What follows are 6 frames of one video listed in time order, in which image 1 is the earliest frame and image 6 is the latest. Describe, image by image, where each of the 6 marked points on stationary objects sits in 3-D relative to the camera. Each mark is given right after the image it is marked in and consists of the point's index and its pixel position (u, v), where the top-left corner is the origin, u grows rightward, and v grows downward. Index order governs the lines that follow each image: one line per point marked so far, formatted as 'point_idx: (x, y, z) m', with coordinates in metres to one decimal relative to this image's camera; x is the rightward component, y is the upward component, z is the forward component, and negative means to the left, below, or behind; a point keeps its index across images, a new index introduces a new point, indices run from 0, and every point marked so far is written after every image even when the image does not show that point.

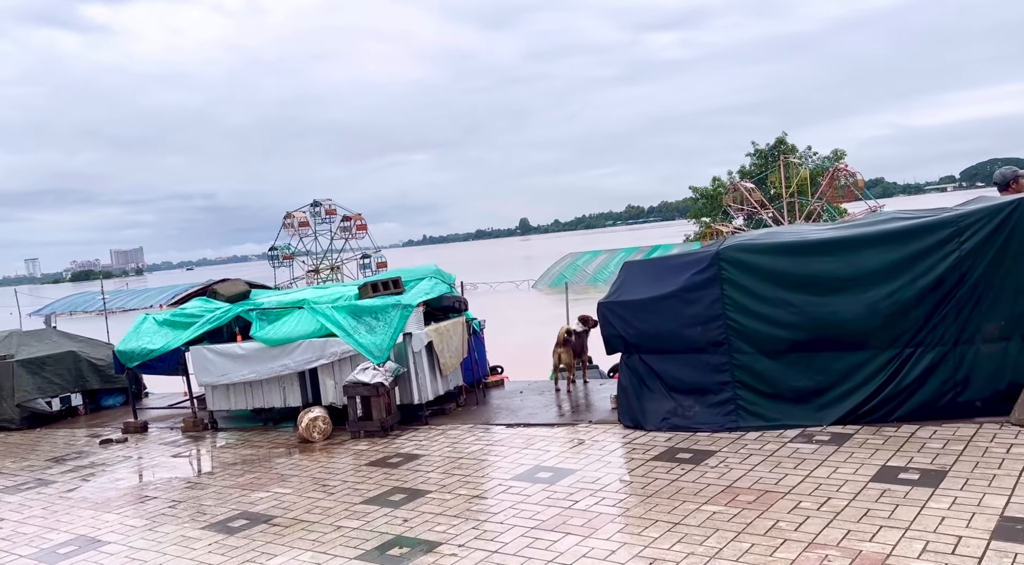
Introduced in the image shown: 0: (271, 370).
0: (-3.0, -1.1, +10.4) m
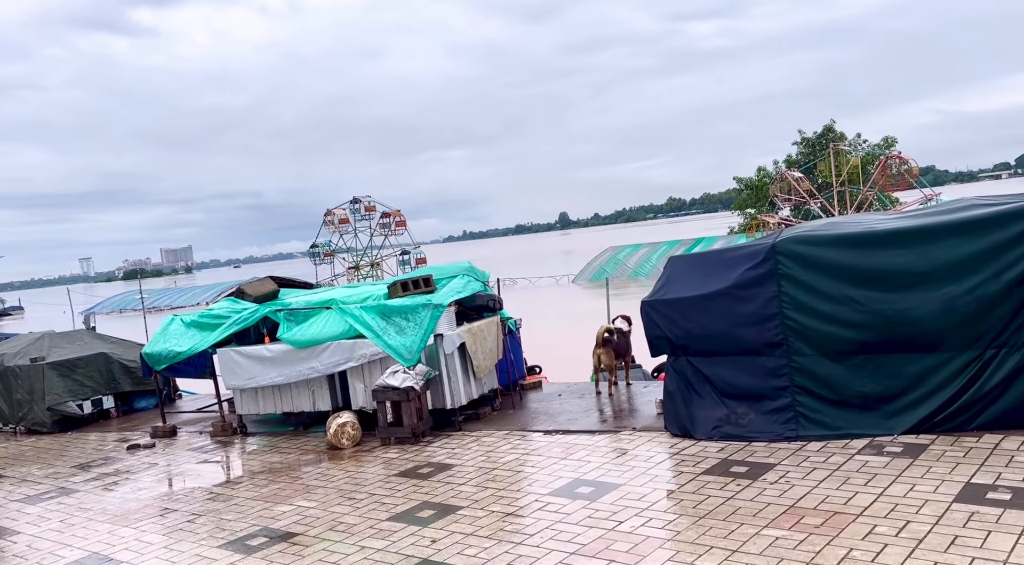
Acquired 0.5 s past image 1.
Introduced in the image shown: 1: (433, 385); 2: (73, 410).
0: (-2.5, -1.1, +9.9) m
1: (-0.9, -1.2, +9.5) m
2: (-6.6, -1.9, +12.6) m
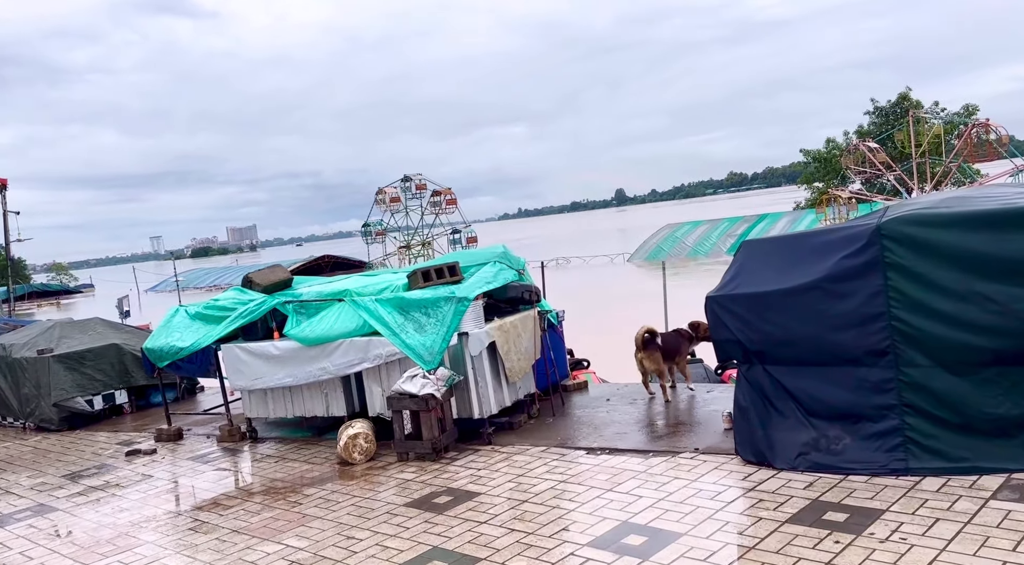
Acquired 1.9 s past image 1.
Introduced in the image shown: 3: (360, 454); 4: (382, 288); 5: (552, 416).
0: (-2.1, -1.0, +8.7) m
1: (-0.5, -1.1, +8.2) m
2: (-6.0, -1.7, +11.7) m
3: (-1.4, -1.6, +8.0) m
4: (-1.3, -0.1, +8.6) m
5: (+0.4, -1.4, +9.0) m
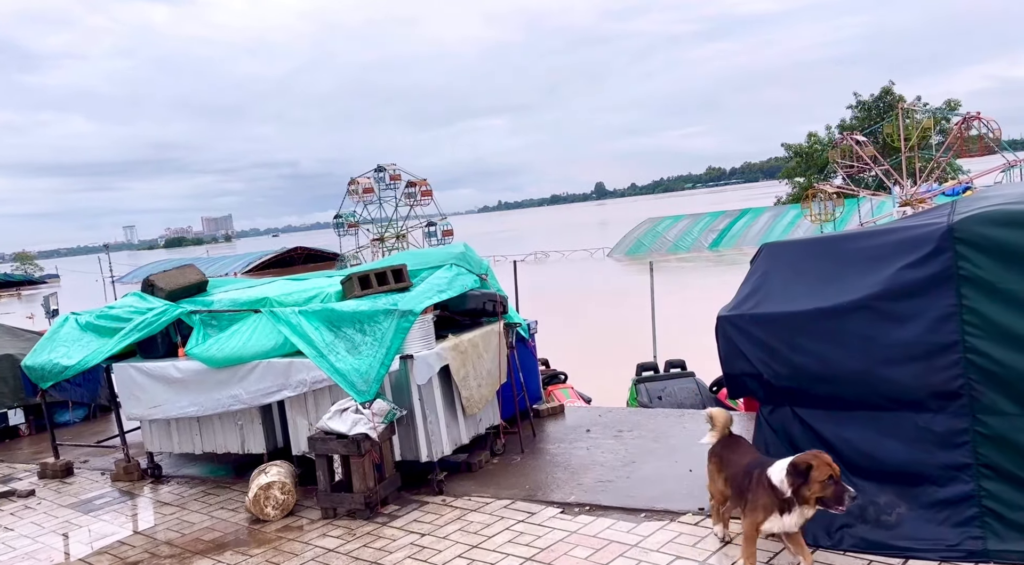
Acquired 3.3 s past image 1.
0: (-2.5, -1.0, +7.0) m
1: (-0.9, -1.1, +6.5) m
2: (-6.4, -1.7, +9.9) m
3: (-1.8, -1.7, +6.3) m
4: (-1.7, -0.1, +7.0) m
5: (+0.1, -1.5, +7.3) m
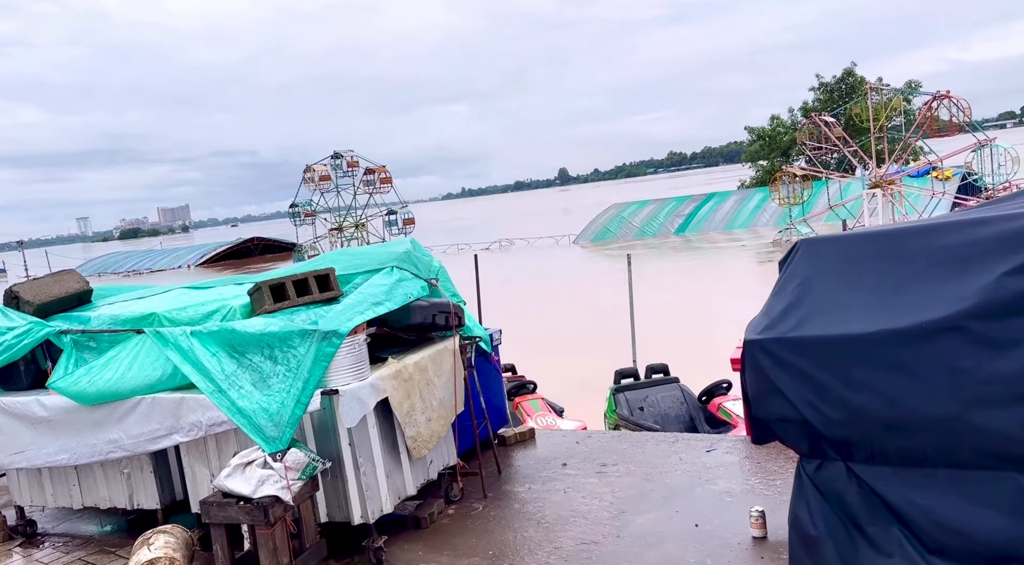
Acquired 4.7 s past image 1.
0: (-2.8, -1.1, +5.5) m
1: (-1.1, -1.2, +5.1) m
2: (-6.8, -1.8, +8.2) m
3: (-2.0, -1.8, +4.8) m
4: (-2.0, -0.2, +5.5) m
5: (-0.2, -1.5, +5.9) m
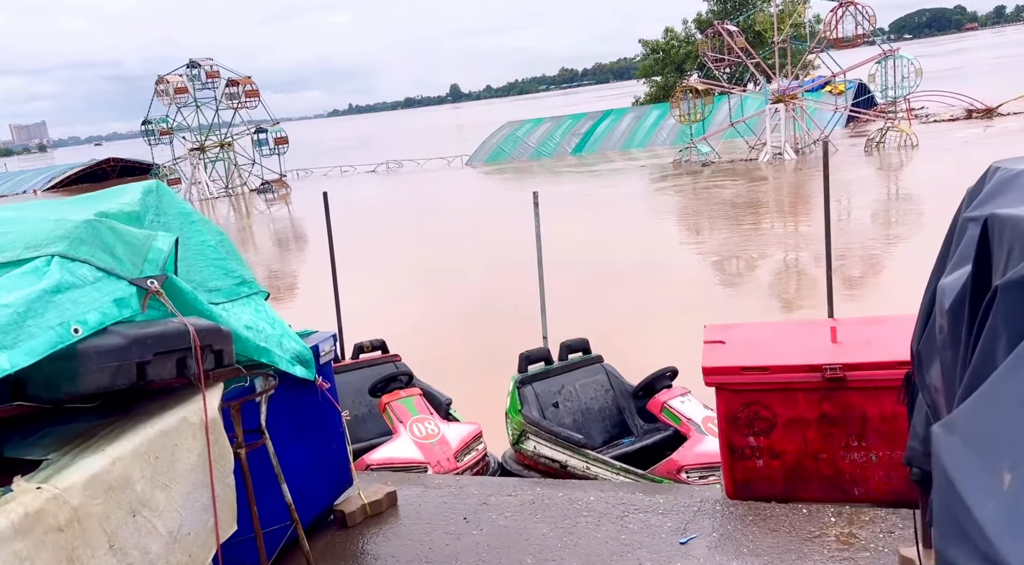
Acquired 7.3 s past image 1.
0: (-3.3, -1.2, +2.3) m
1: (-1.6, -1.3, +2.1) m
2: (-7.7, -1.8, +4.5) m
3: (-2.5, -1.9, +1.8) m
4: (-2.6, -0.3, +2.3) m
5: (-0.9, -1.5, +3.1) m
